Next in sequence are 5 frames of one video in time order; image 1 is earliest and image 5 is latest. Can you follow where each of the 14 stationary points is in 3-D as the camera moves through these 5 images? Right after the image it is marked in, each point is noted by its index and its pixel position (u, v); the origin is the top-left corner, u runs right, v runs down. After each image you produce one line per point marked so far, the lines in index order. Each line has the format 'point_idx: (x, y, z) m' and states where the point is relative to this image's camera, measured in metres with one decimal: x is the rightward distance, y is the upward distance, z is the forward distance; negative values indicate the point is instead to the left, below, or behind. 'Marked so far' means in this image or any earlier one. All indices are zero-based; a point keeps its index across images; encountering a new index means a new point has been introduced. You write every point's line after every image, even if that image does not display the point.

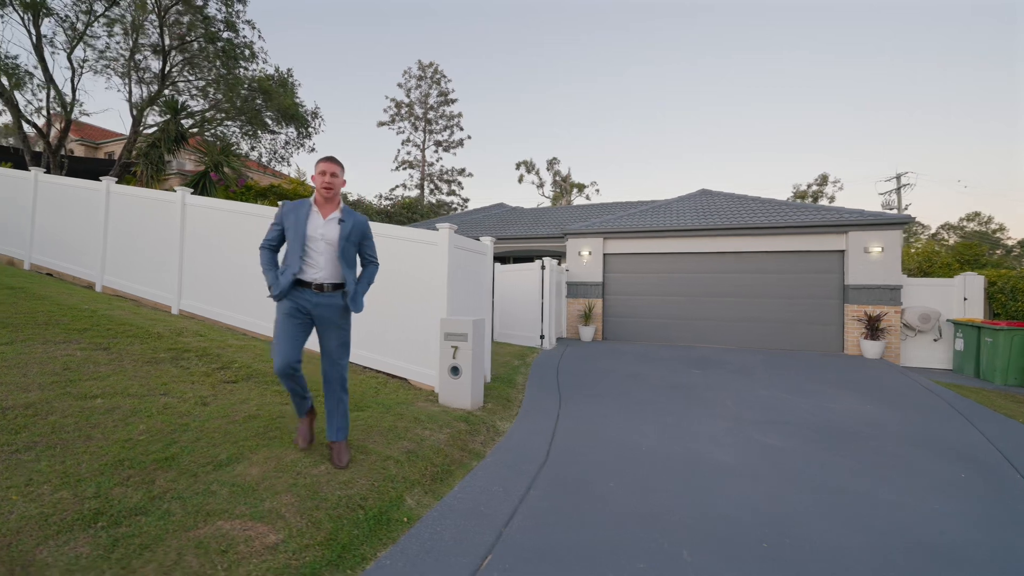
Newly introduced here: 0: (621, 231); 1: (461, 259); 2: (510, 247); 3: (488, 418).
0: (+2.8, +1.5, +10.8) m
1: (-0.6, +0.4, +5.2) m
2: (-0.1, +1.3, +12.6) m
3: (-0.3, -1.3, +4.2) m
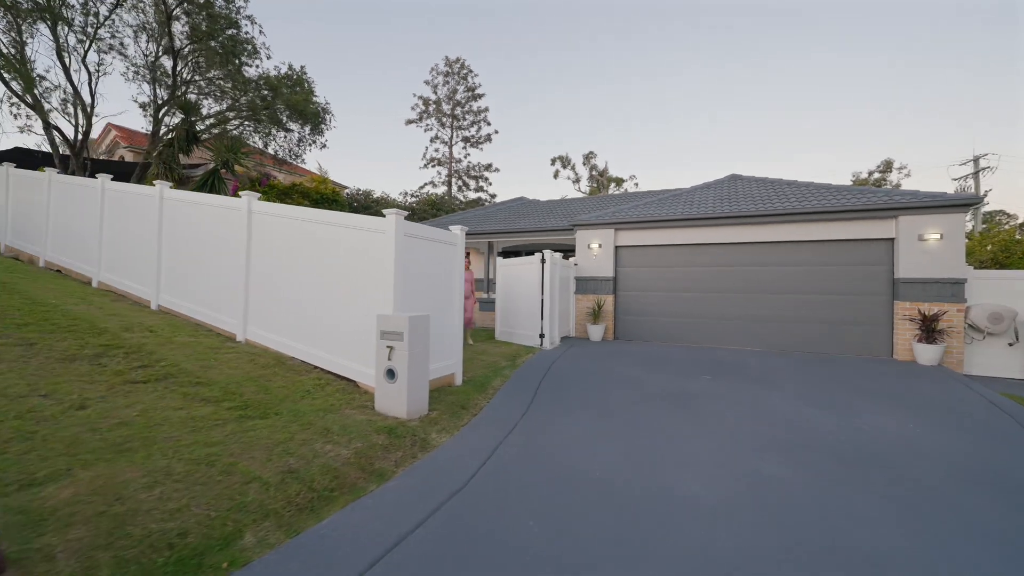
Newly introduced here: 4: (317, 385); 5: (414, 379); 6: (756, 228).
0: (+2.9, +1.6, +10.0) m
1: (-1.1, +0.4, +4.7) m
2: (+0.2, +1.4, +12.0) m
3: (-0.8, -1.2, +3.7) m
4: (-2.0, -1.0, +4.2) m
5: (-0.9, -0.8, +3.8) m
6: (+5.3, +1.3, +9.1) m
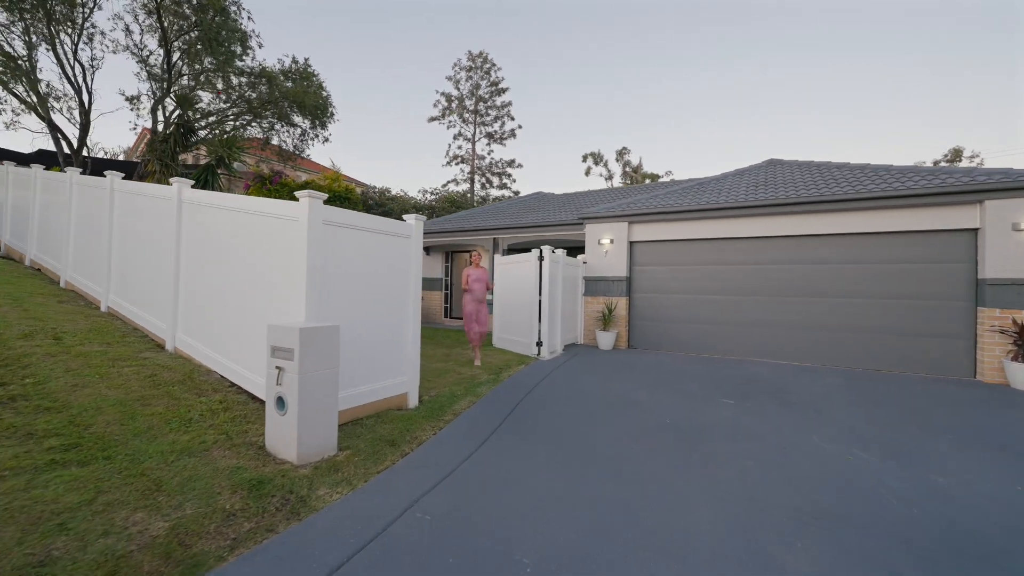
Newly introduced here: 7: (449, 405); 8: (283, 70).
0: (+2.9, +1.6, +8.7) m
1: (-1.5, +0.4, +3.8) m
2: (+0.4, +1.4, +11.0) m
3: (-1.3, -1.3, +2.8) m
4: (-2.4, -1.0, +3.4) m
5: (-1.4, -0.9, +2.9) m
6: (+5.2, +1.3, +7.6) m
7: (-0.7, -1.3, +4.6) m
8: (-6.7, +6.4, +12.3) m
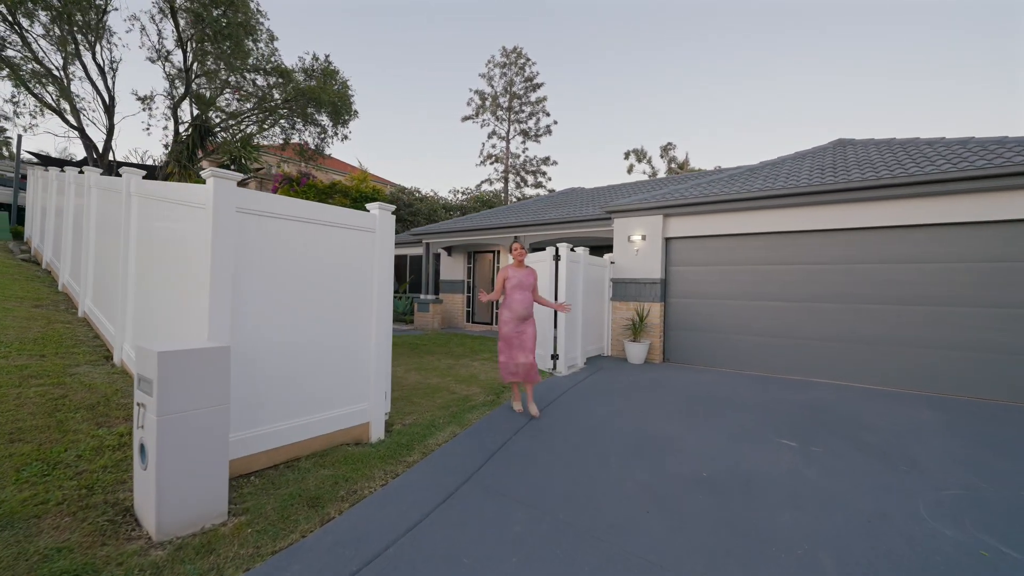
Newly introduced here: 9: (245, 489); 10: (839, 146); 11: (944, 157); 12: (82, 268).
0: (+3.2, +1.5, +7.5) m
1: (-1.7, +0.4, +3.0) m
2: (+0.9, +1.3, +10.0) m
3: (-1.6, -1.3, +2.0) m
4: (-2.7, -1.0, +2.7) m
5: (-1.7, -0.9, +2.1) m
6: (+5.4, +1.2, +6.2) m
7: (-0.8, -1.4, +3.7) m
8: (-6.0, +6.3, +12.0) m
9: (-1.7, -1.3, +2.6) m
10: (+6.7, +2.9, +8.5) m
11: (+6.6, +2.0, +6.3) m
12: (-6.1, +0.3, +5.9) m
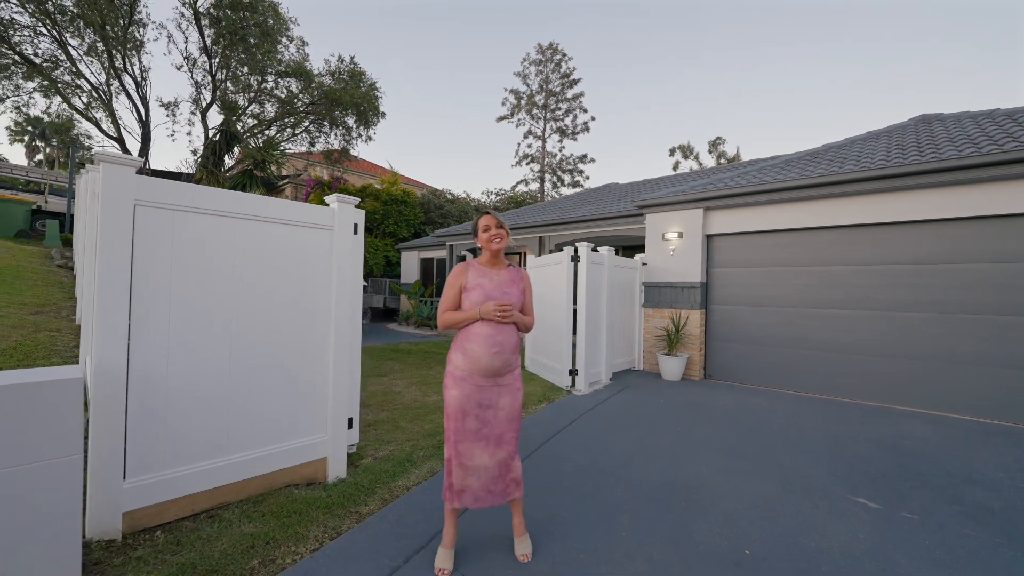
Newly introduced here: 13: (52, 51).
0: (+3.5, +1.4, +6.4) m
1: (-1.8, +0.3, +2.5) m
2: (+1.4, +1.2, +9.1) m
3: (-1.9, -1.3, +1.4) m
4: (-2.9, -1.1, +2.2) m
5: (-1.9, -1.0, +1.6) m
6: (+5.5, +1.1, +4.9) m
7: (-0.9, -1.4, +3.1) m
8: (-5.2, +6.2, +11.9) m
9: (-1.9, -1.3, +2.1) m
10: (+7.0, +2.8, +7.1) m
11: (+6.7, +1.9, +4.9) m
12: (-6.0, +0.2, +5.8) m
13: (-11.0, +5.7, +9.9) m
